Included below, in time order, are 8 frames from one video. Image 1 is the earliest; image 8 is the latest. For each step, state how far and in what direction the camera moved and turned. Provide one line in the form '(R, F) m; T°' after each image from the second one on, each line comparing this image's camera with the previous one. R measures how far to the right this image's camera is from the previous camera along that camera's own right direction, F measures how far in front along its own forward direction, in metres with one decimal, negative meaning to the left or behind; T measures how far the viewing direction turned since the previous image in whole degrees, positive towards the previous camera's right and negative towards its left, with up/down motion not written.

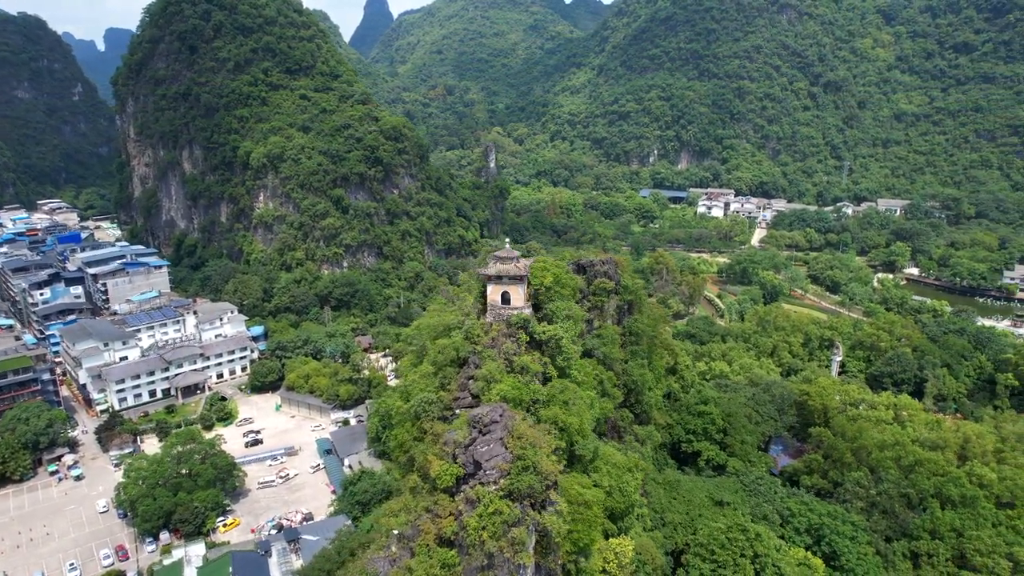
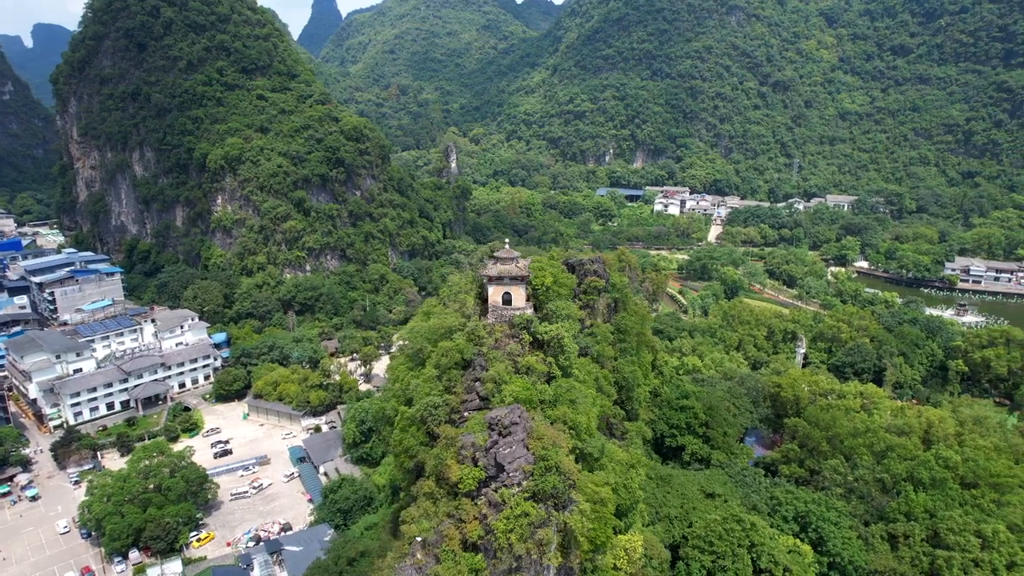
(-1.0, +0.1) m; +4°
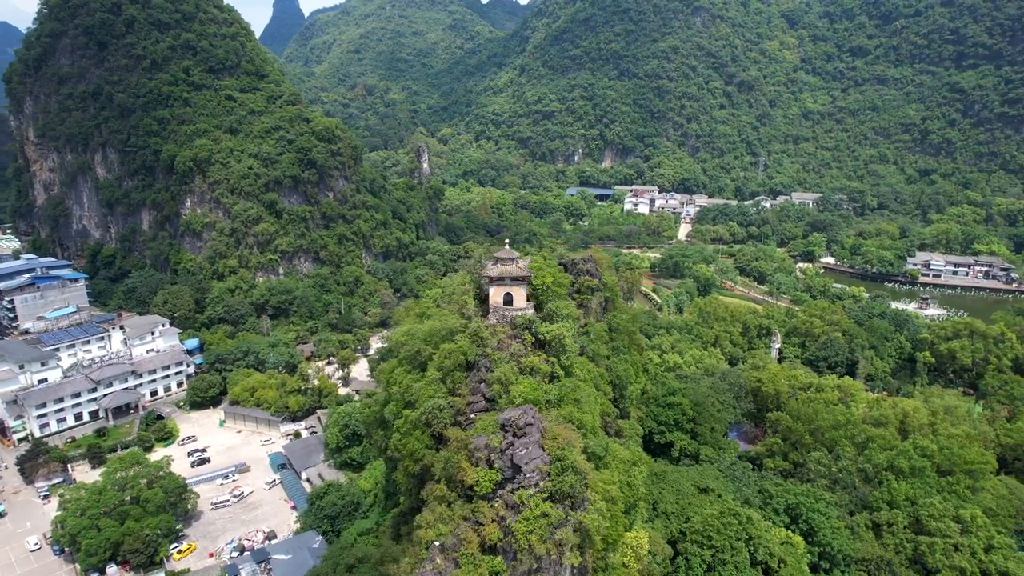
(-0.7, 0.0) m; +3°
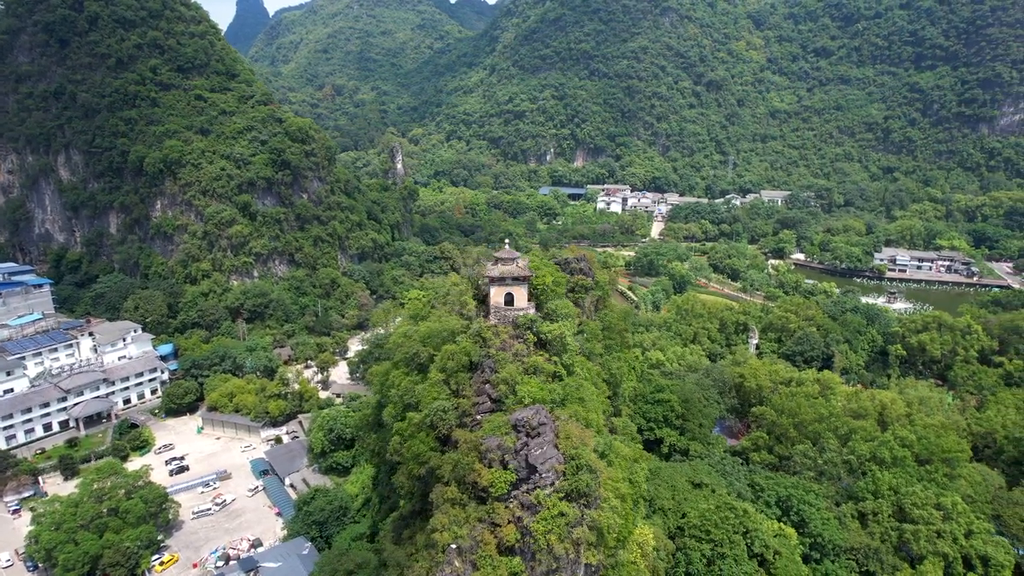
(-0.7, 0.0) m; +3°
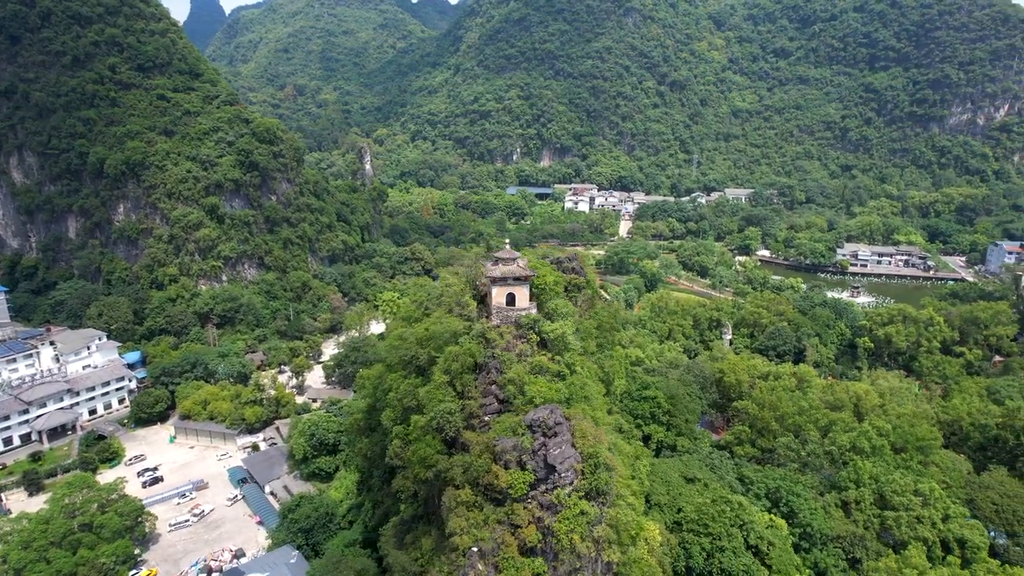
(-0.8, +0.1) m; +3°
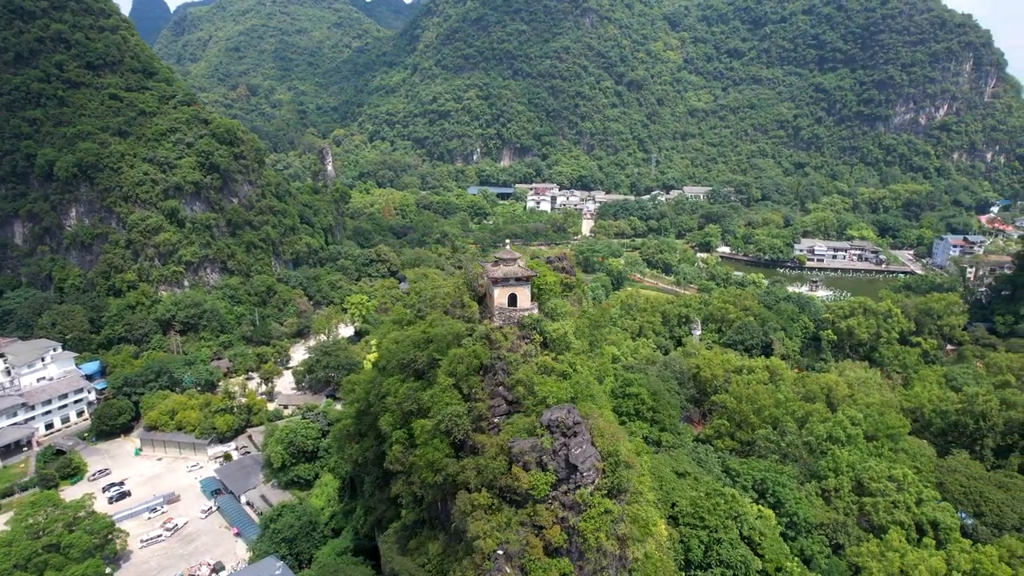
(-1.0, +0.1) m; +4°
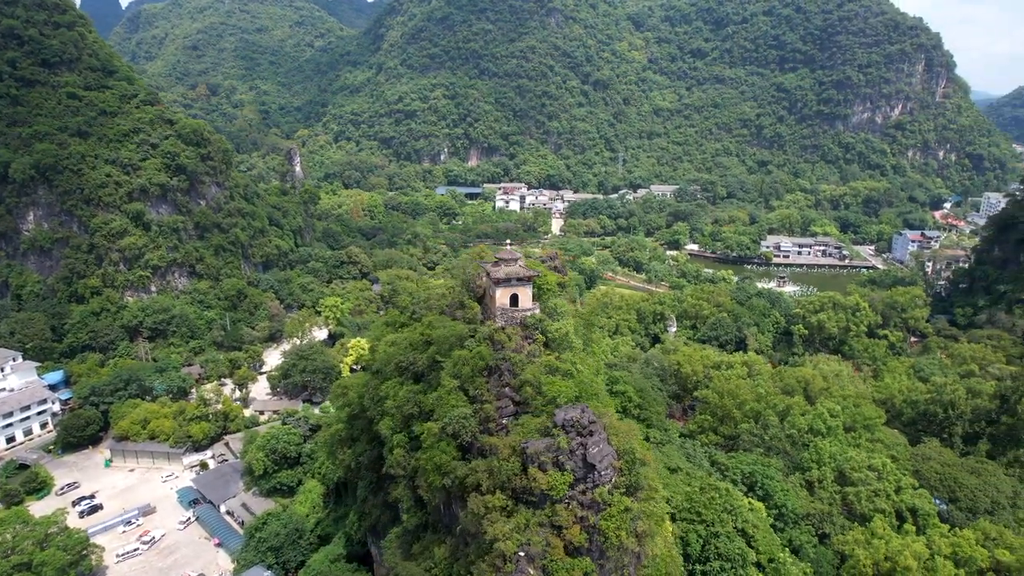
(-0.8, +0.1) m; +3°
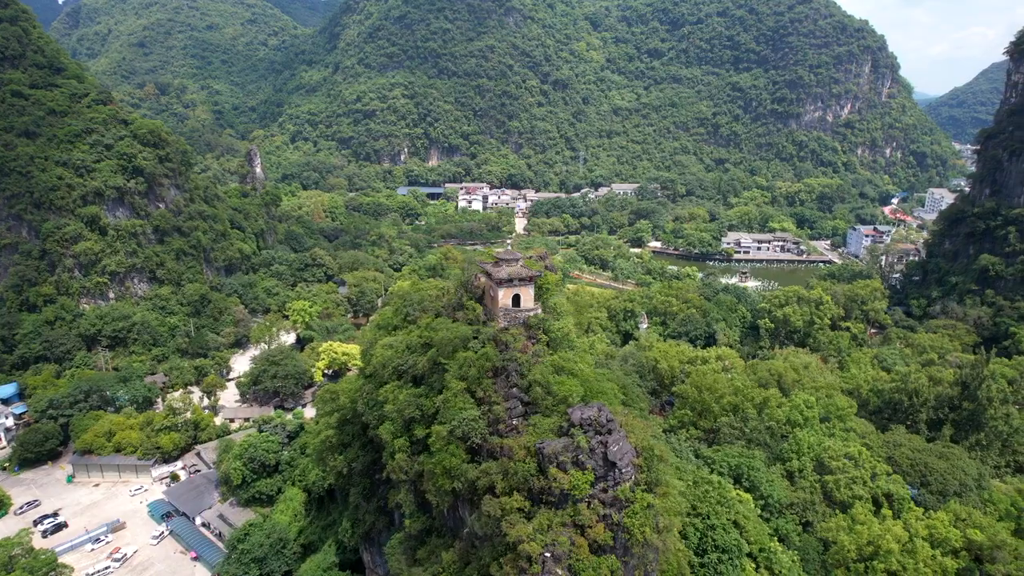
(-0.9, +0.1) m; +4°
